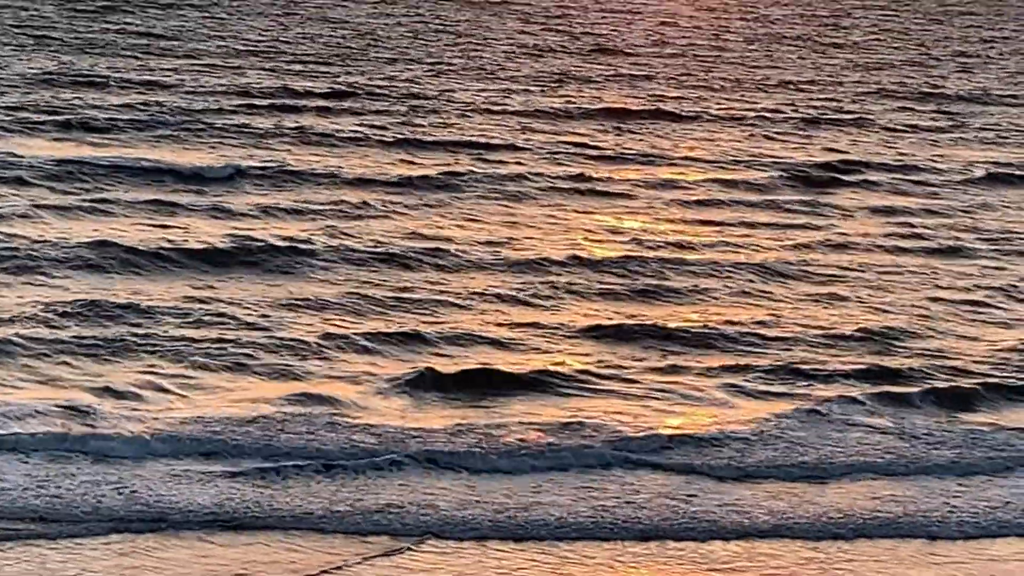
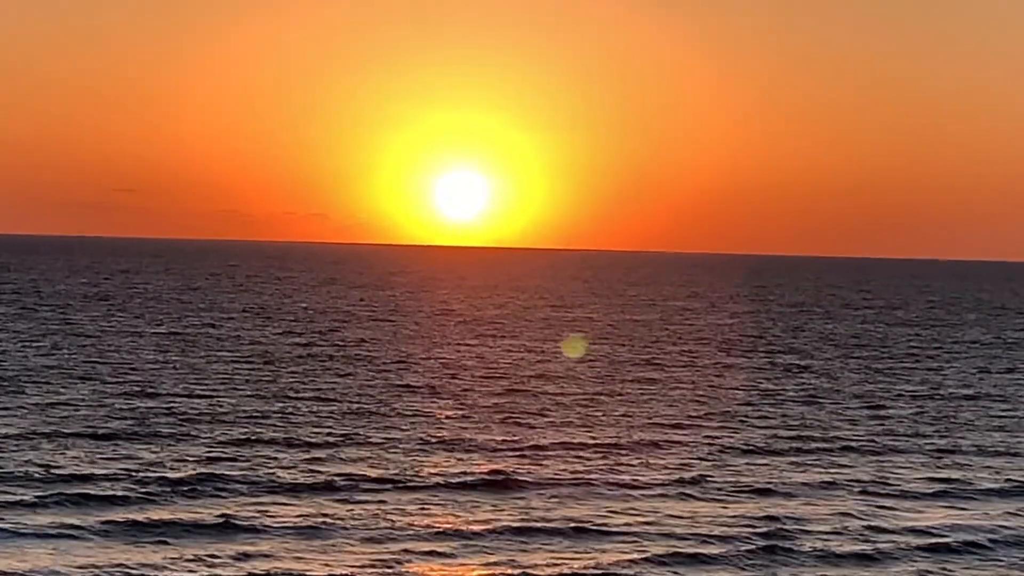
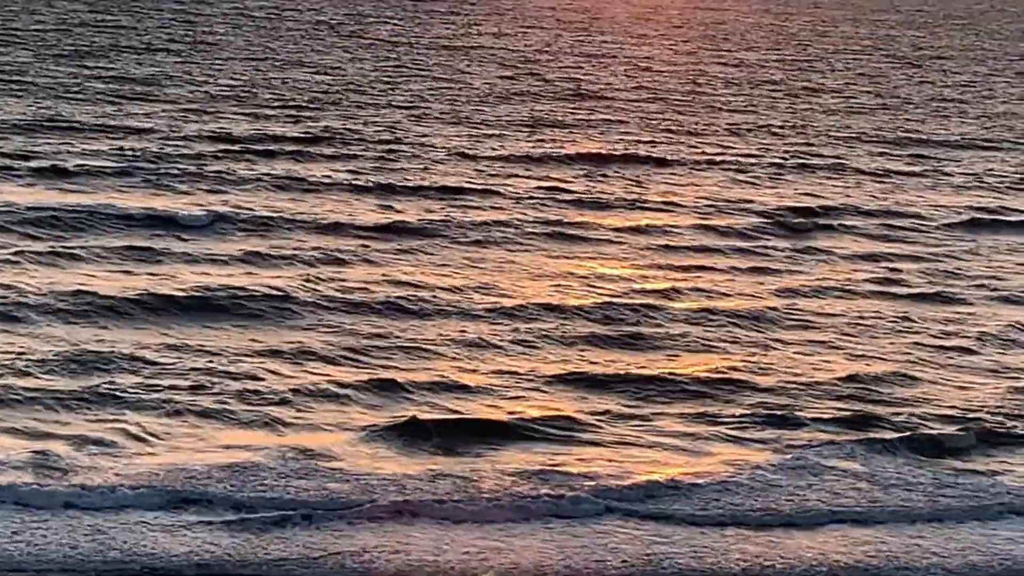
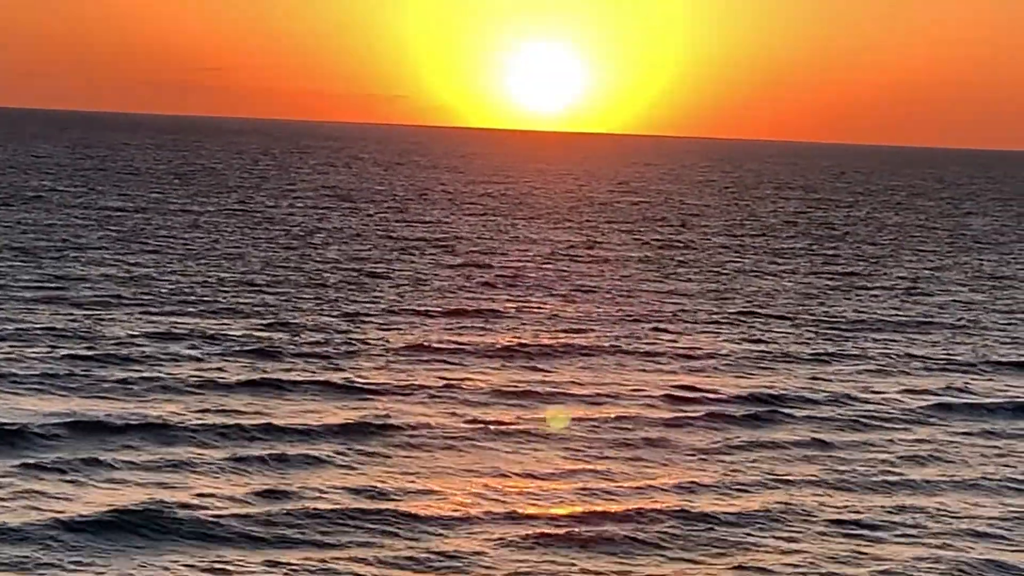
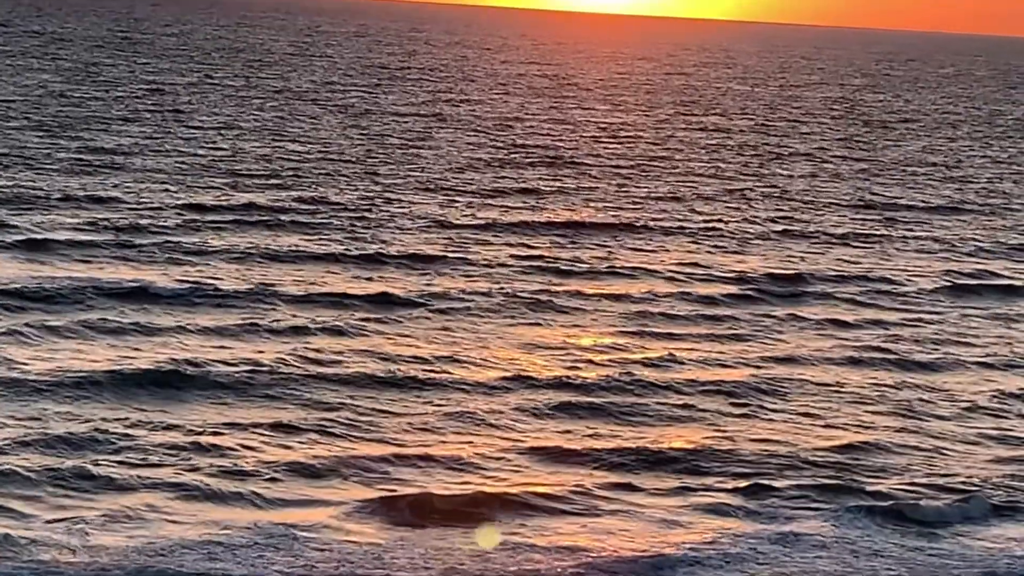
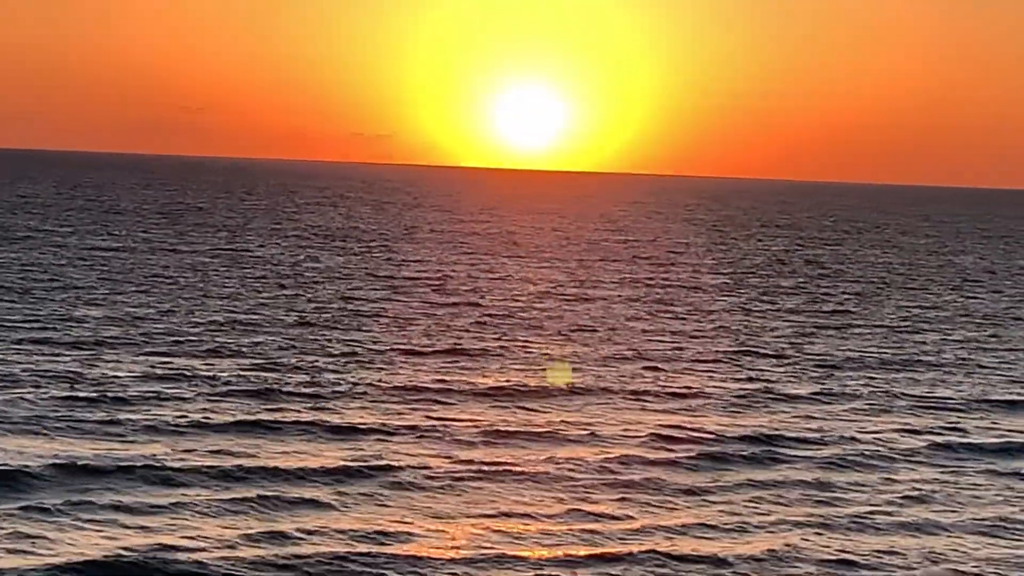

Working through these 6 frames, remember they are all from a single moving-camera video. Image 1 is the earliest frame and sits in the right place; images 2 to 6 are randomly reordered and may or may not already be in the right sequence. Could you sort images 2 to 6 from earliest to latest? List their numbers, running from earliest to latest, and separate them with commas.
3, 5, 4, 6, 2
